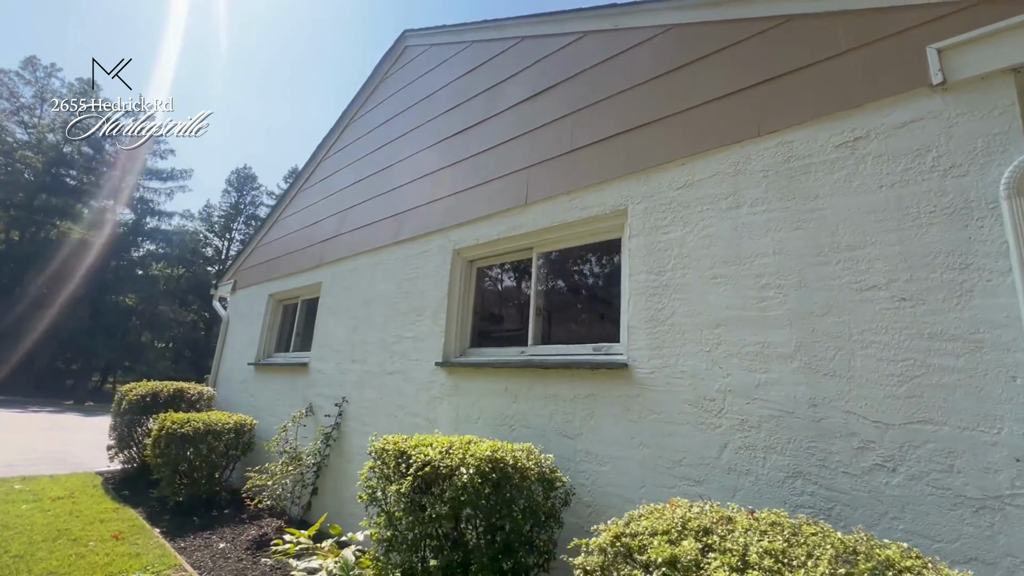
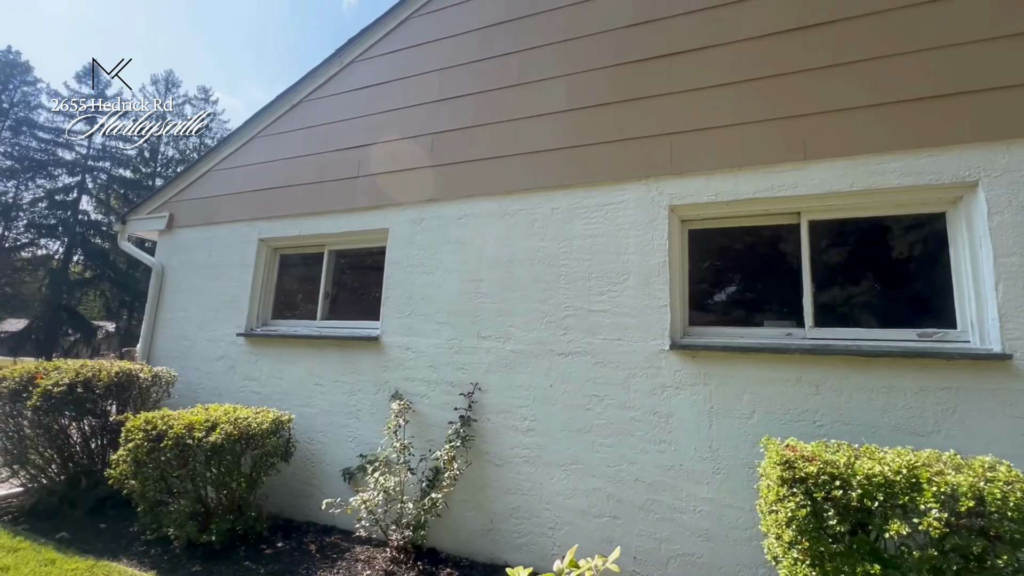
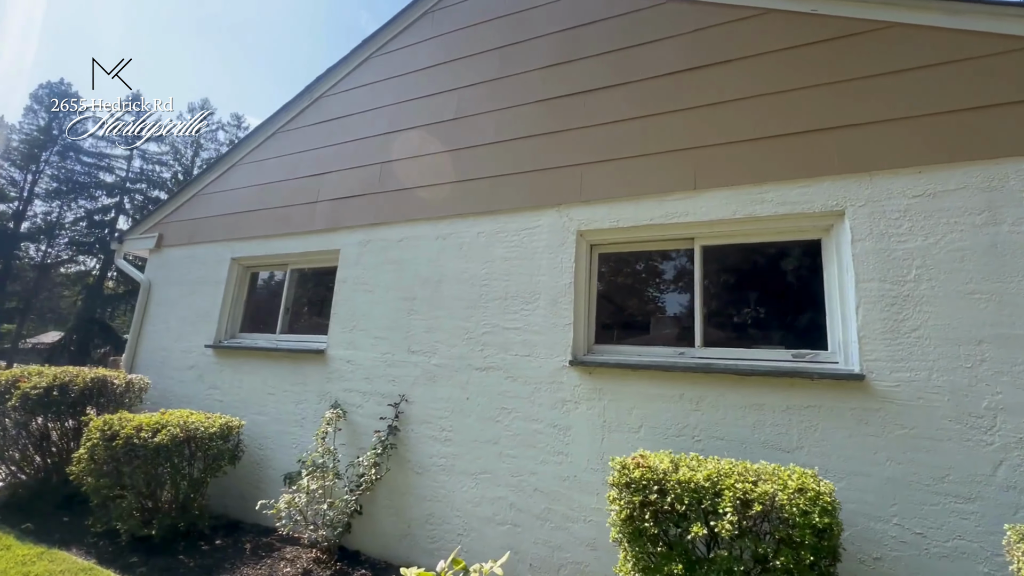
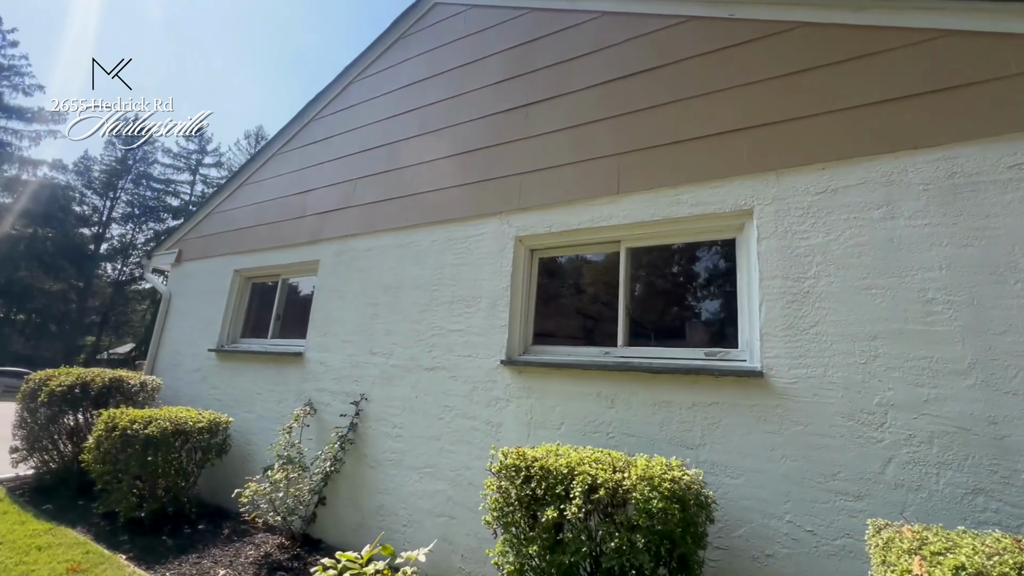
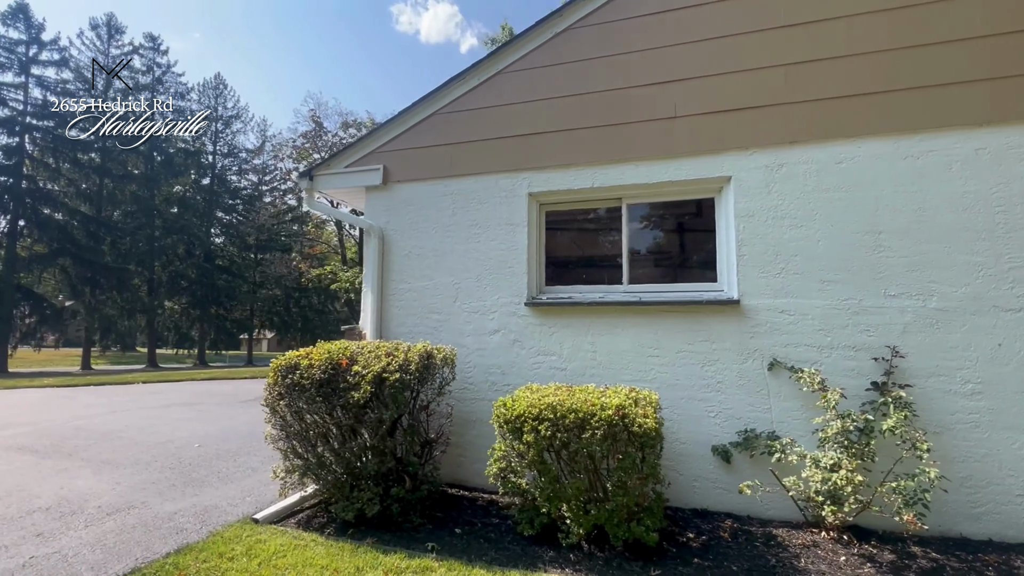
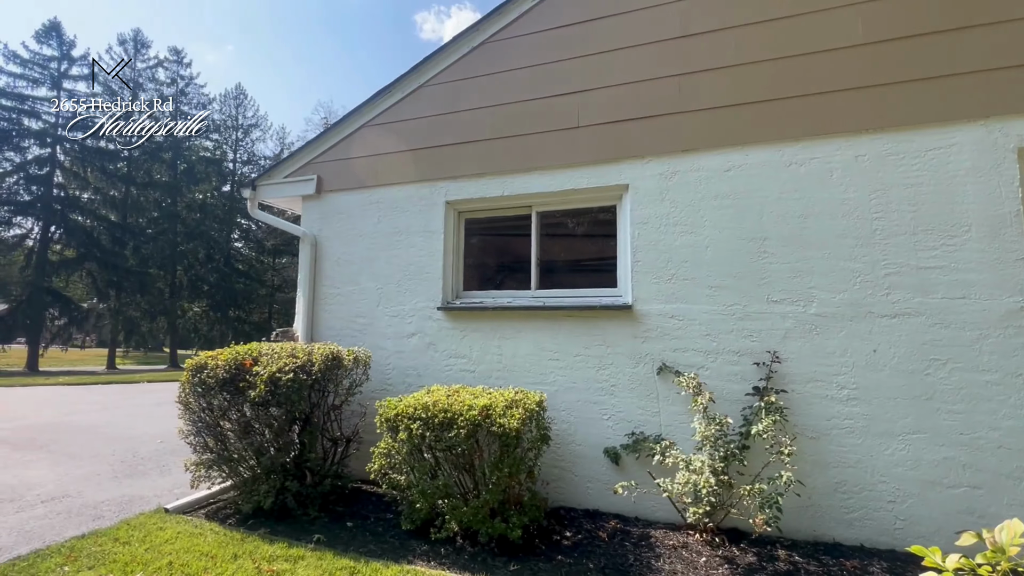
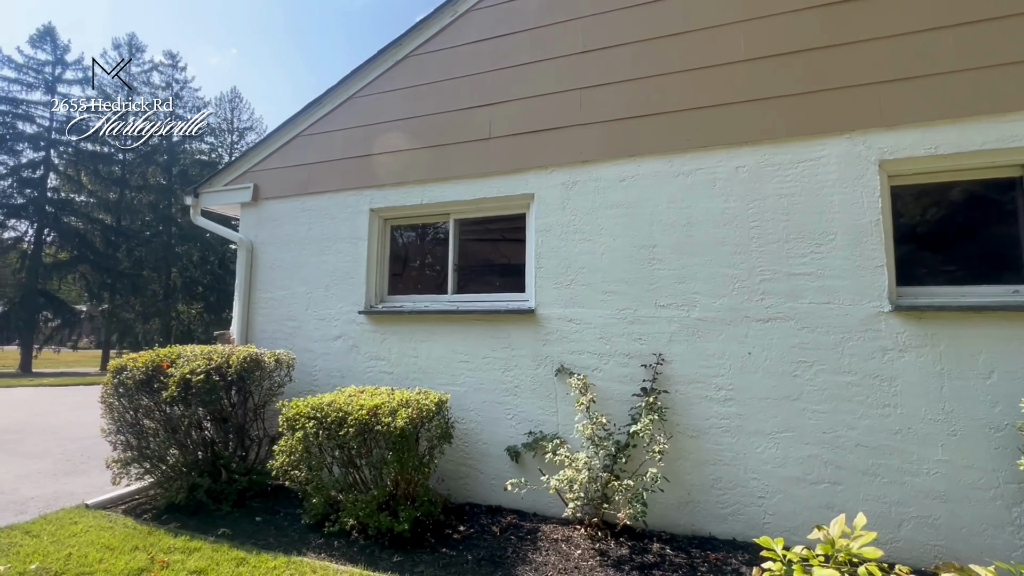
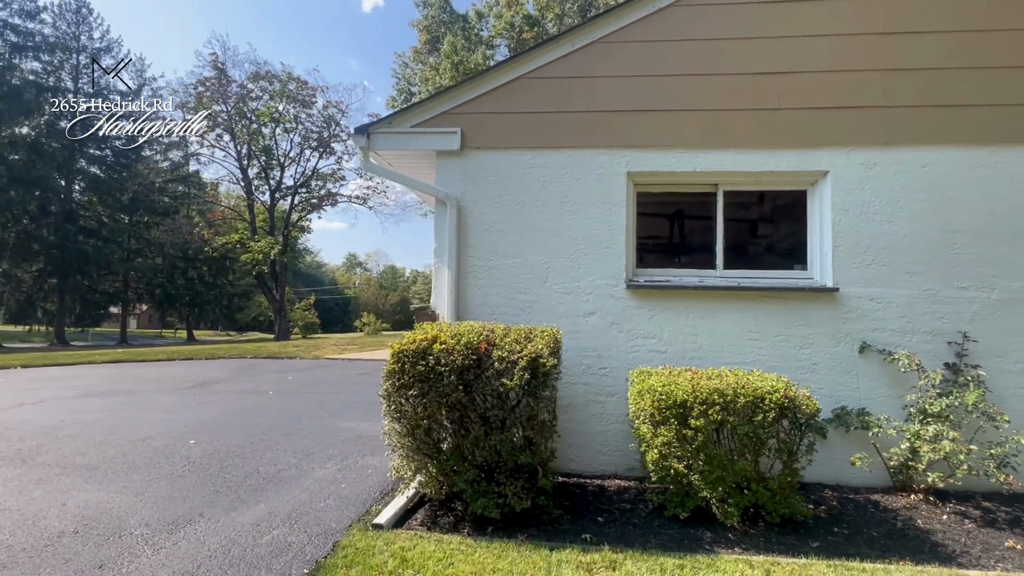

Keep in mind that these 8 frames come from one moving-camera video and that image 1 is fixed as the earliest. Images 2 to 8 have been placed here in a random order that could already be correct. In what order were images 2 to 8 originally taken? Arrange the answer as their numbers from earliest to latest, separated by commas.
4, 3, 2, 7, 6, 5, 8
